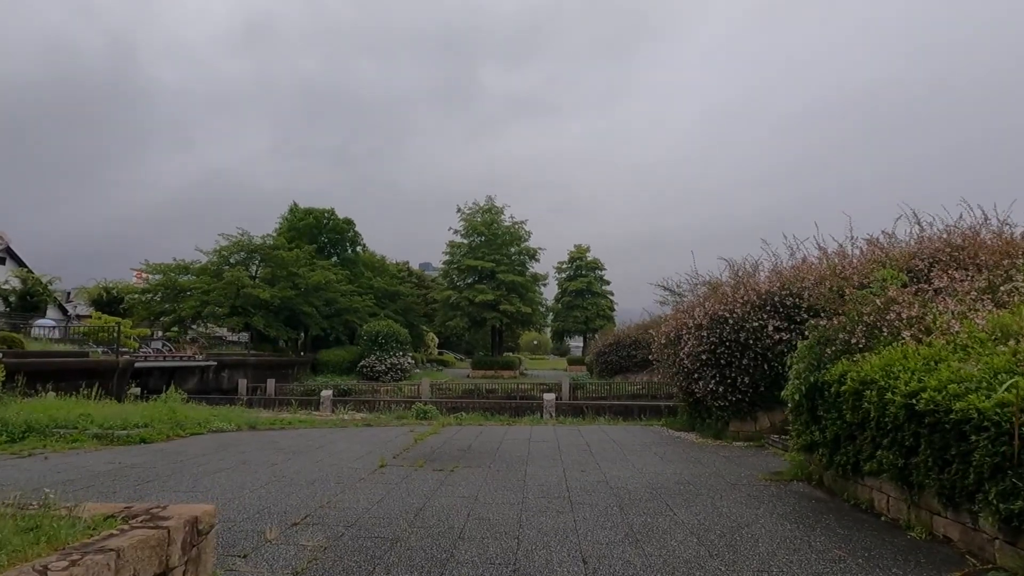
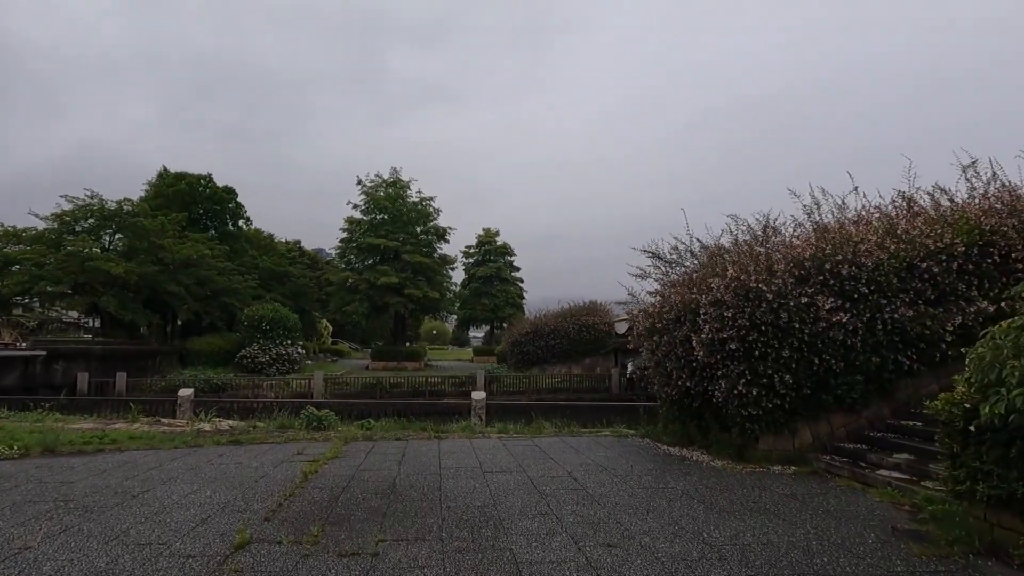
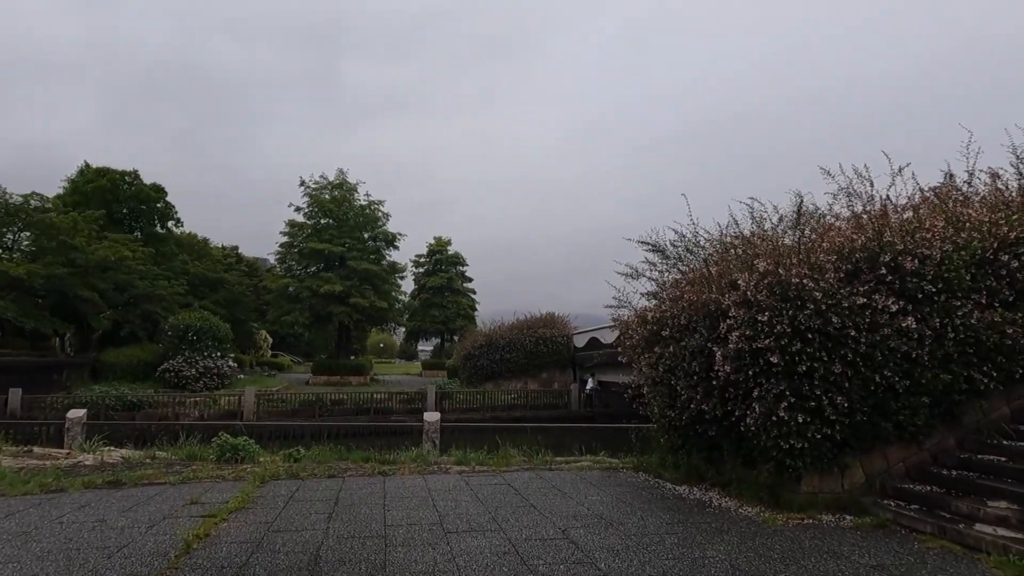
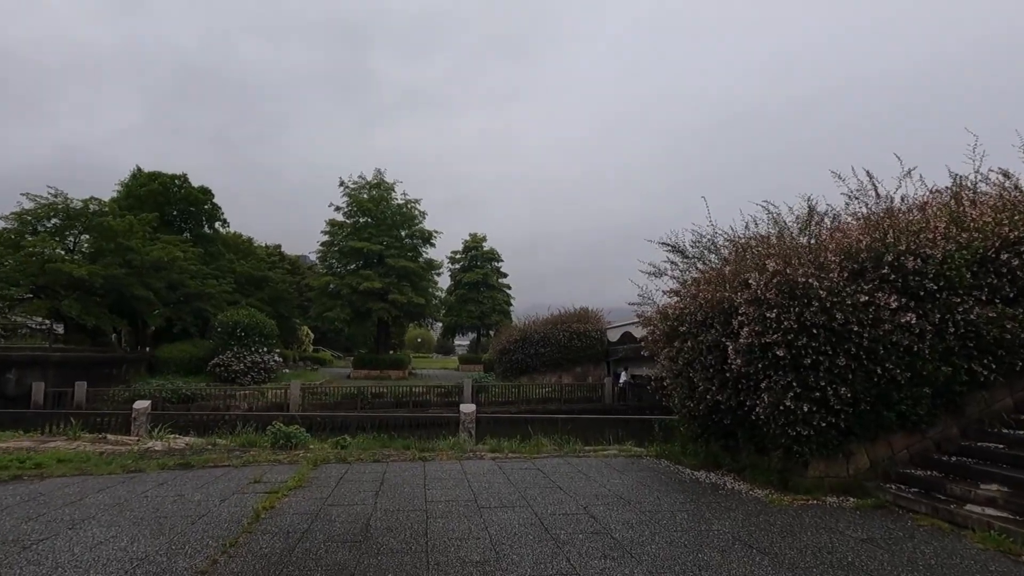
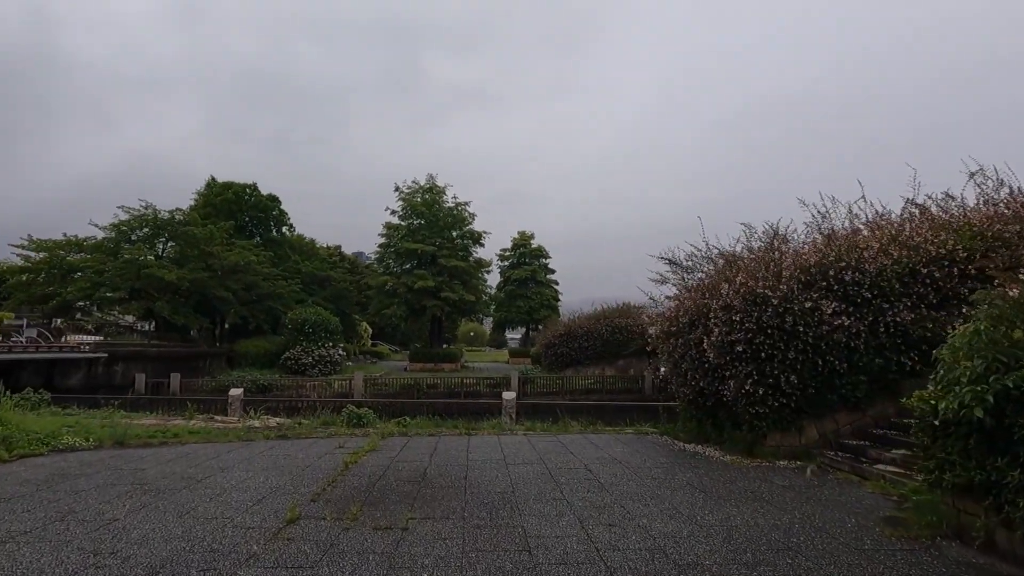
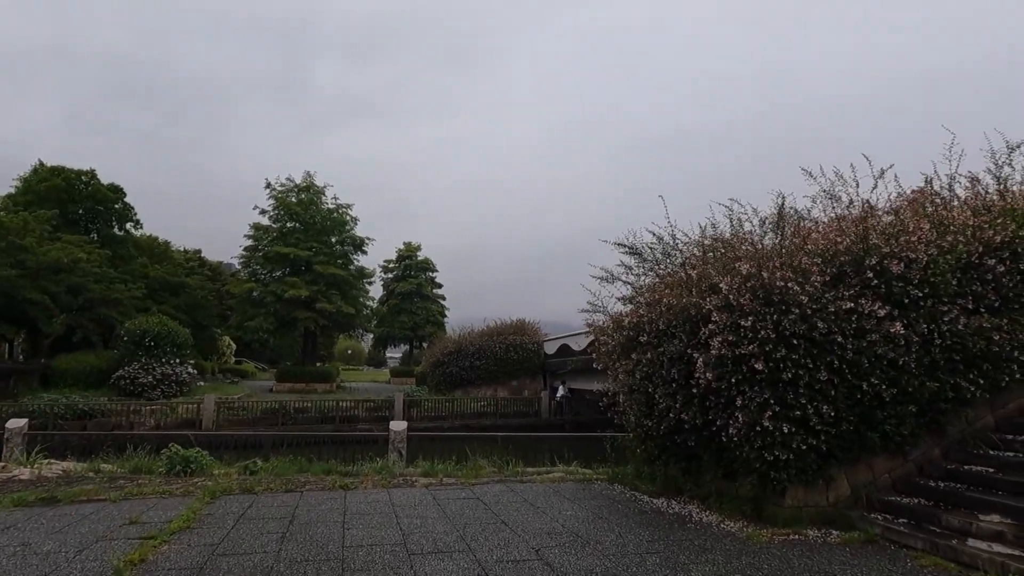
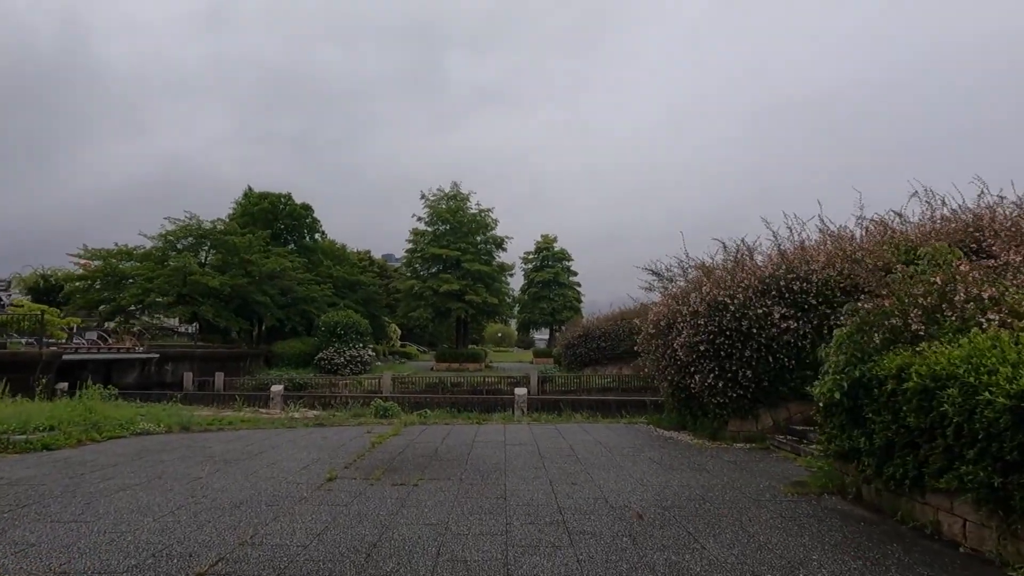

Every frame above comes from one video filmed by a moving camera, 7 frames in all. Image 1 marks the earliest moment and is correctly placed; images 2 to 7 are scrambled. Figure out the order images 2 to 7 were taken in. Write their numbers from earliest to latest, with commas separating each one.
7, 5, 2, 4, 3, 6
